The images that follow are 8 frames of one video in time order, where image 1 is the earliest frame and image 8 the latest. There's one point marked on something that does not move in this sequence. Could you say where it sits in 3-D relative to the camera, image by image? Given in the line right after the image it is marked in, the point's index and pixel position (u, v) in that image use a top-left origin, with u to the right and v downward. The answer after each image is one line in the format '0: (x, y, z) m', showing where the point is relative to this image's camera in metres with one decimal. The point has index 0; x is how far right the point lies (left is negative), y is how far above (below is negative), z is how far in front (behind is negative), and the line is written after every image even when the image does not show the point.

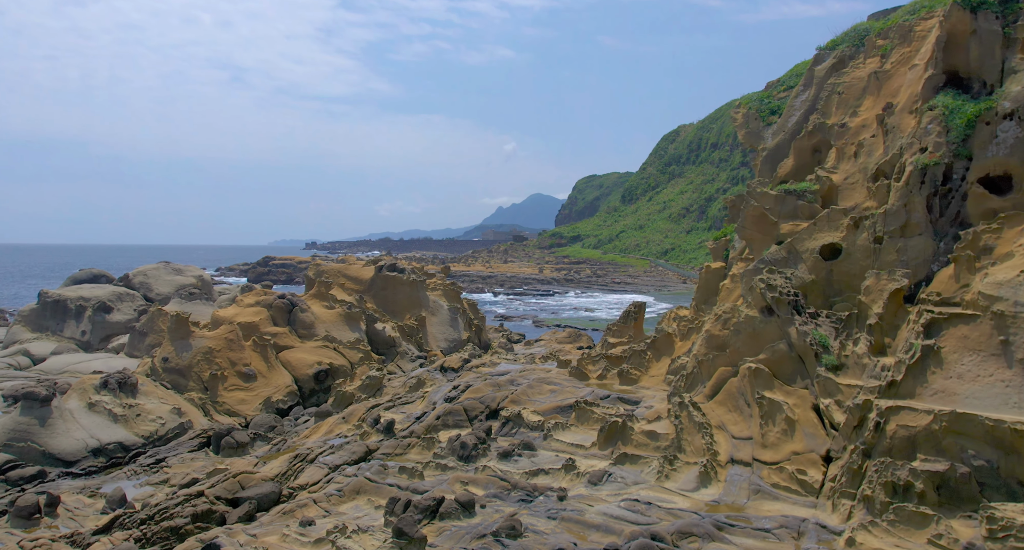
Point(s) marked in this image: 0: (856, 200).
0: (+7.3, +1.6, +14.1) m
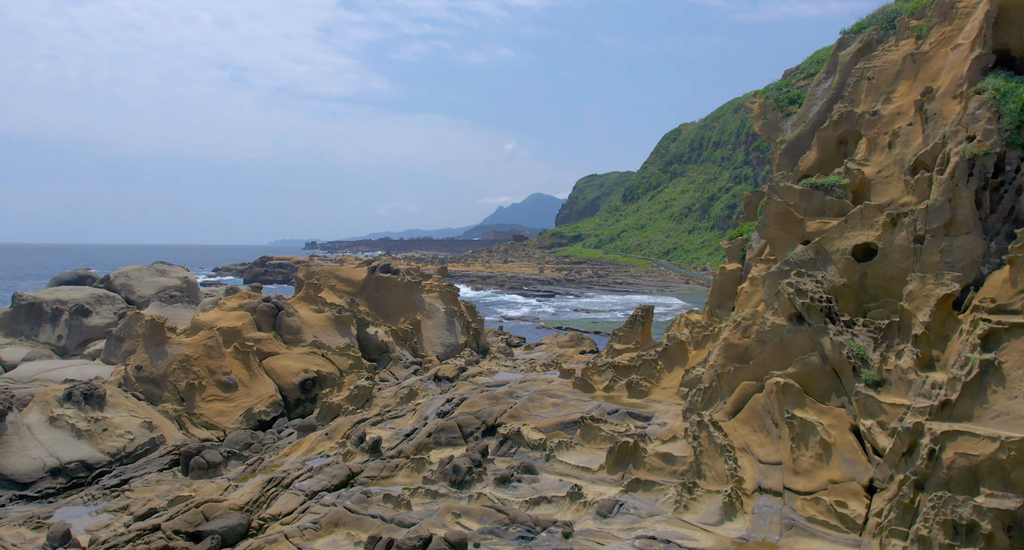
0: (+7.2, +1.5, +12.7) m
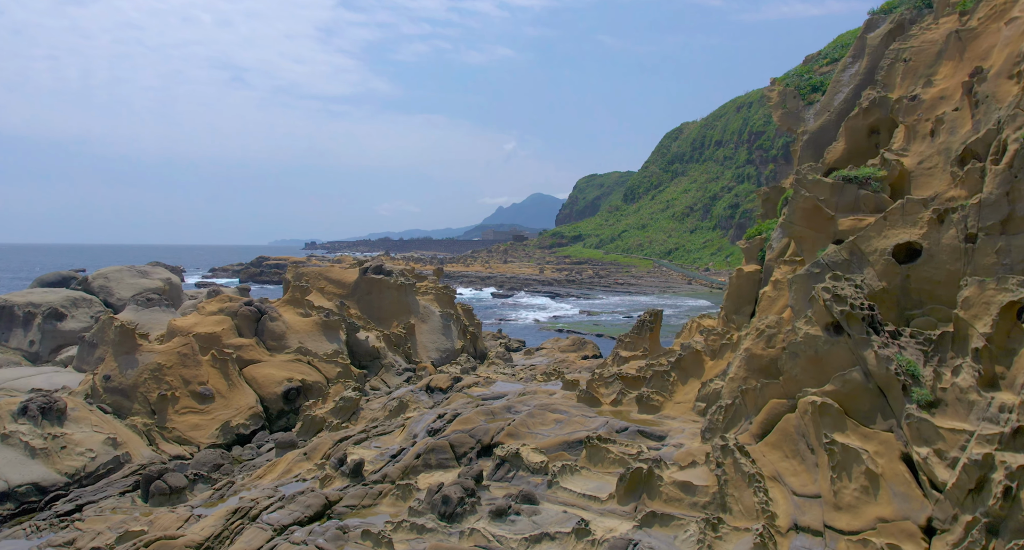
0: (+7.2, +1.5, +11.3) m
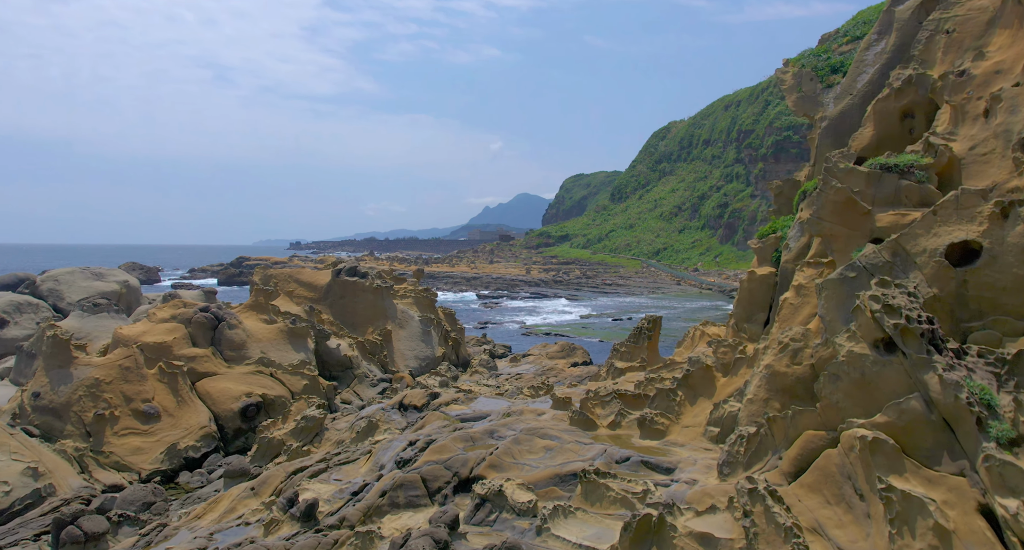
0: (+6.9, +1.4, +9.5) m
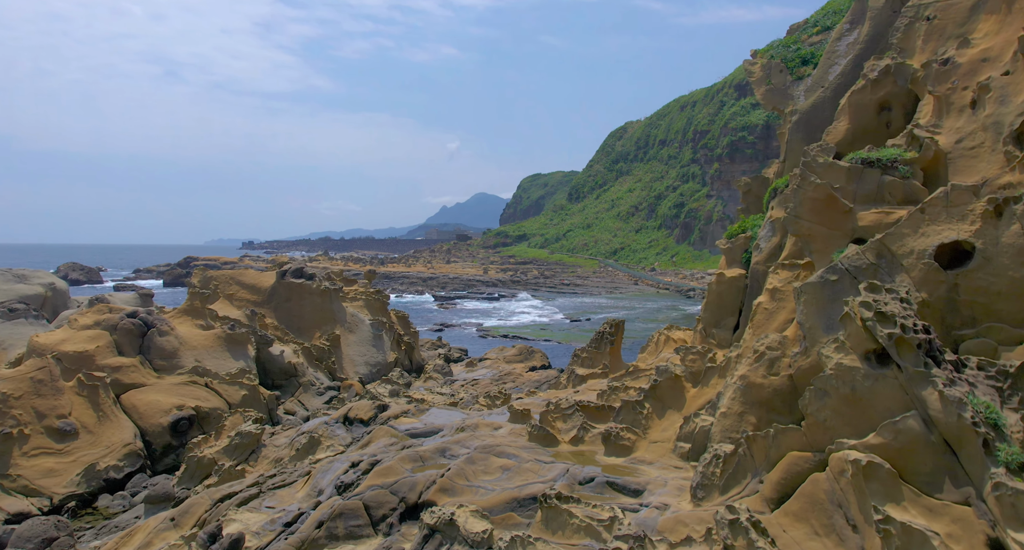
0: (+6.3, +1.4, +8.8) m
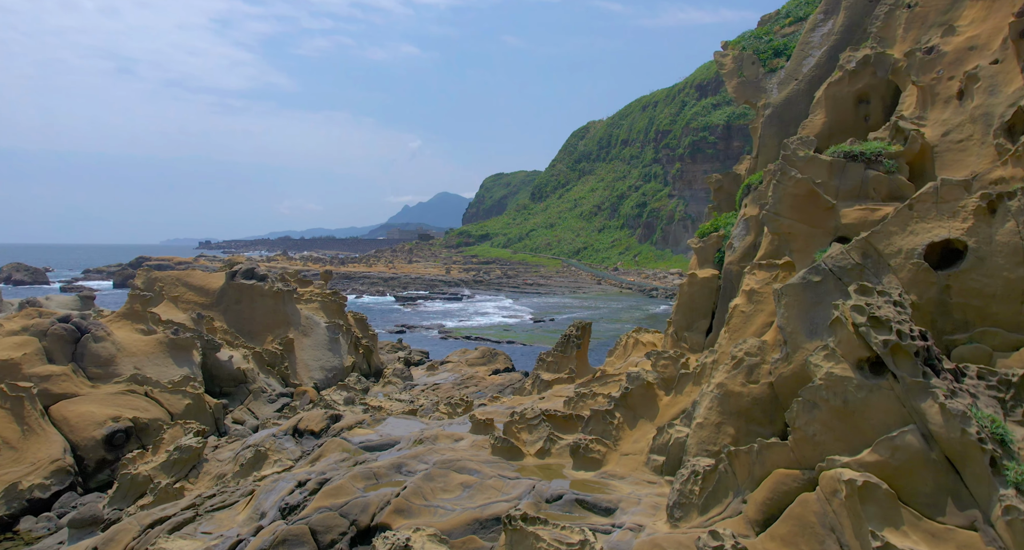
0: (+5.8, +1.4, +8.3) m
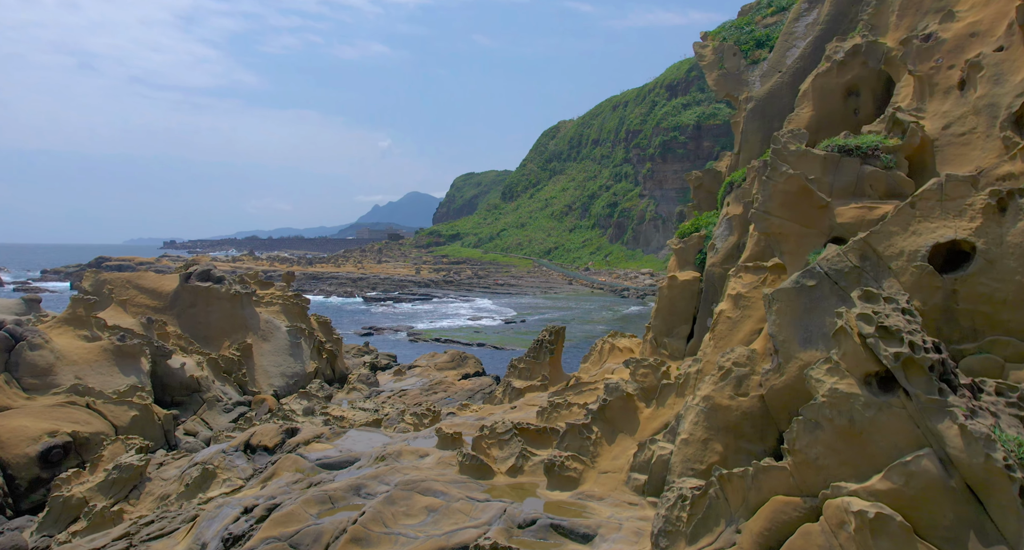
0: (+5.4, +1.3, +7.7) m
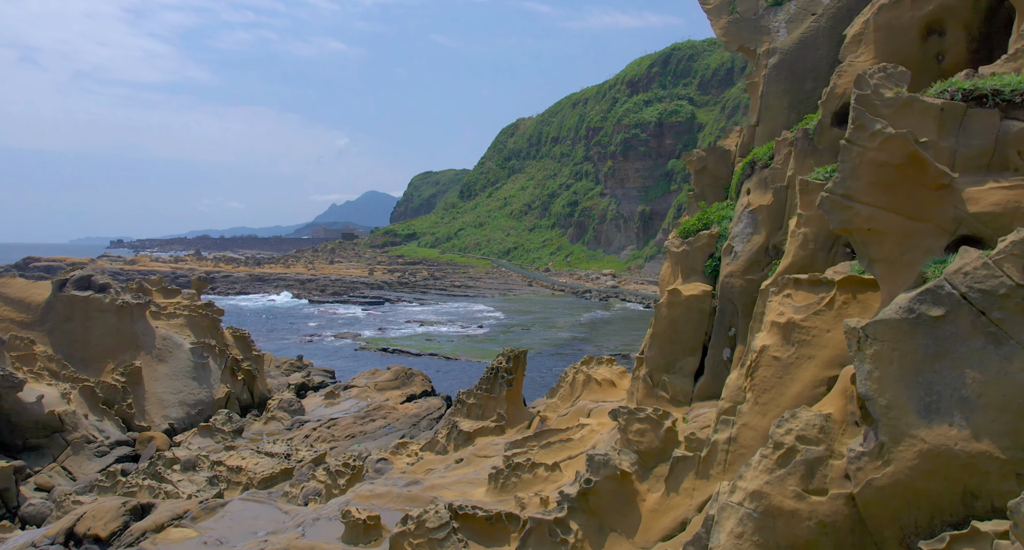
0: (+4.9, +1.2, +4.6) m
